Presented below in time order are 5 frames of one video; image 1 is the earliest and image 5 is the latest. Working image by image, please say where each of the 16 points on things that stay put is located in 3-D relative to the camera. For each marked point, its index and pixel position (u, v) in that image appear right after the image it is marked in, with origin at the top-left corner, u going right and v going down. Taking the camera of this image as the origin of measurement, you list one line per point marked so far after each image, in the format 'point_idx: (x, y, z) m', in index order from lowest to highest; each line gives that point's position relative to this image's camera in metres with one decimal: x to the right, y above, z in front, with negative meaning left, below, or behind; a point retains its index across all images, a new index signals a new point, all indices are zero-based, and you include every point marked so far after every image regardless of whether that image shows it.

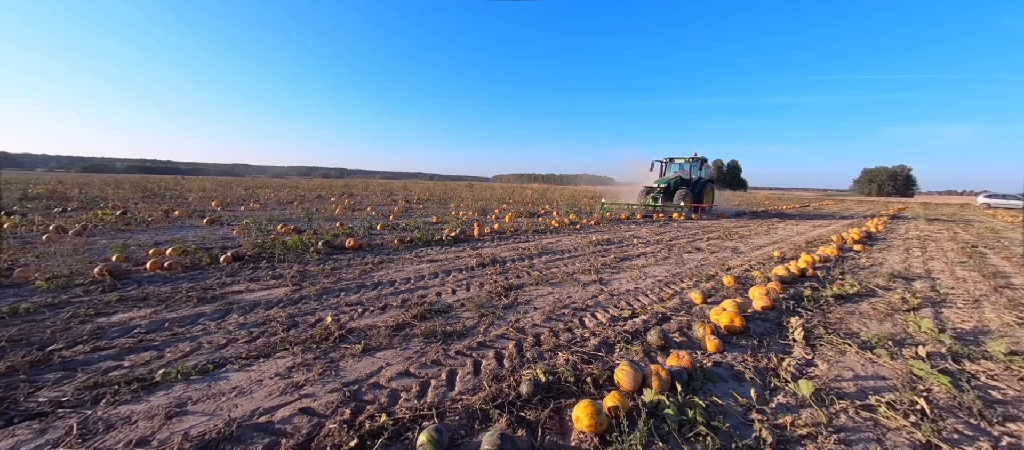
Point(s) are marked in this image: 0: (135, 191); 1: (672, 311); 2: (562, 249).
0: (-20.2, +1.8, +18.0) m
1: (+1.7, -0.9, +3.7) m
2: (+1.1, -0.5, +7.1) m
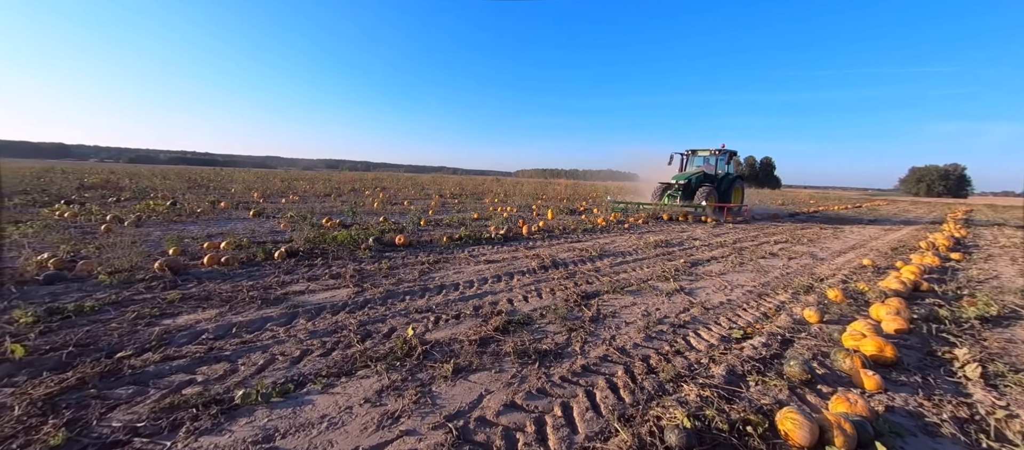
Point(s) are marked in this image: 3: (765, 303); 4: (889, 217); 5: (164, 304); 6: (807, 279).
0: (-18.4, +2.4, +18.7) m
1: (+2.6, -1.0, +3.1) m
2: (+2.2, -0.5, +6.6) m
3: (+2.9, -0.9, +3.9) m
4: (+19.0, +0.4, +17.3) m
5: (-3.4, -0.8, +3.3) m
6: (+4.3, -0.8, +4.9) m
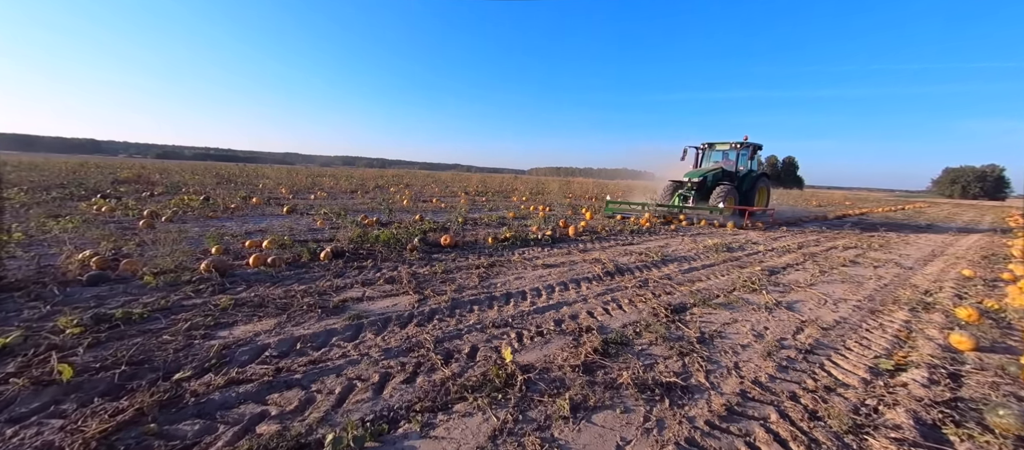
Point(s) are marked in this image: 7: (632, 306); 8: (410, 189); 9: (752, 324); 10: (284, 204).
0: (-17.0, +2.7, +18.9) m
1: (+3.3, -1.1, +2.6) m
2: (+3.1, -0.5, +6.0) m
3: (+3.7, -1.0, +3.3) m
4: (+20.3, +0.2, +16.1) m
5: (-2.6, -0.8, +2.9) m
6: (+5.1, -0.9, +4.3) m
7: (+1.3, -0.9, +3.6) m
8: (-6.0, +2.1, +19.5) m
9: (+2.3, -0.9, +3.2) m
10: (-7.0, +0.6, +10.4) m
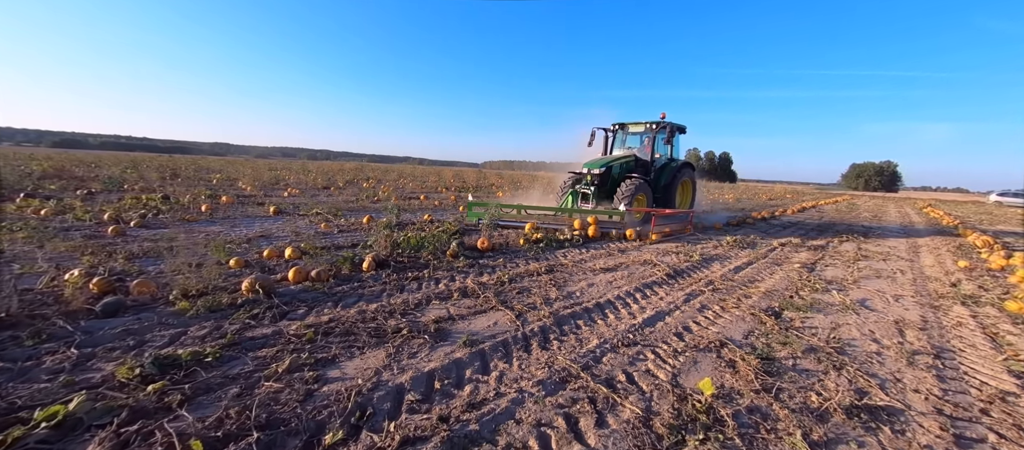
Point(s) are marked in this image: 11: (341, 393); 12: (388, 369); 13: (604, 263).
0: (-17.7, +2.7, +16.5) m
1: (+4.4, -1.1, +2.8) m
2: (+3.7, -0.5, +6.1) m
3: (+4.7, -1.0, +3.6) m
4: (+19.6, +0.5, +18.2) m
5: (-1.5, -0.9, +2.4) m
6: (+6.0, -0.9, +4.7) m
7: (+2.2, -0.9, +3.5) m
8: (-6.9, +2.2, +18.4) m
9: (+3.3, -1.0, +3.2) m
10: (-6.8, +0.6, +9.3) m
11: (-1.0, -1.0, +1.9) m
12: (-0.8, -0.9, +2.2) m
13: (+1.4, -0.6, +5.2) m
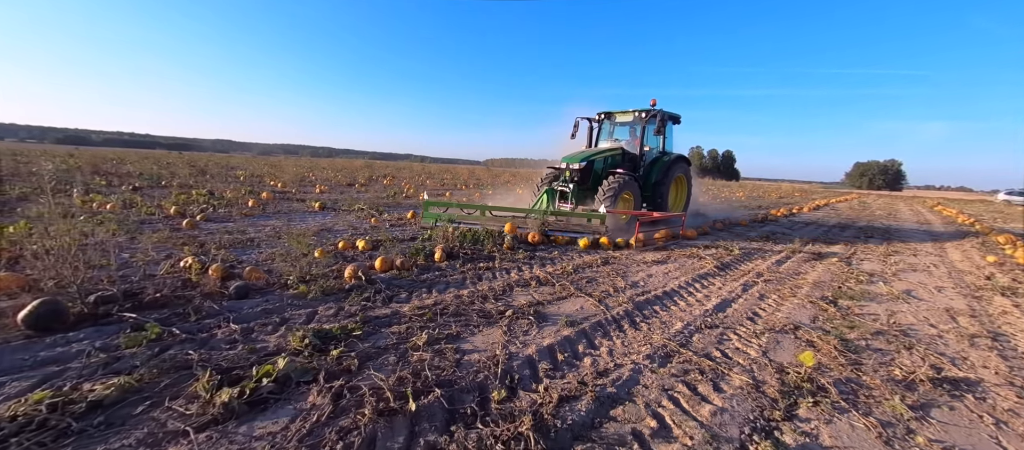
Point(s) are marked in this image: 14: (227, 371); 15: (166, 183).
0: (-16.8, +2.9, +16.9) m
1: (+5.2, -1.0, +3.0) m
2: (+4.6, -0.5, +6.4) m
3: (+5.5, -0.9, +3.8) m
4: (+20.6, +0.6, +18.2) m
5: (-0.7, -0.8, +2.7) m
6: (+6.8, -0.8, +4.9) m
7: (+3.1, -0.8, +3.7) m
8: (-5.9, +2.4, +18.7) m
9: (+4.1, -0.9, +3.5) m
10: (-5.9, +0.7, +9.6) m
11: (-0.2, -0.9, +2.2) m
12: (0.0, -0.9, +2.5) m
13: (+2.3, -0.5, +5.4) m
14: (-1.6, -0.8, +1.9) m
15: (-11.0, +1.4, +11.0) m
